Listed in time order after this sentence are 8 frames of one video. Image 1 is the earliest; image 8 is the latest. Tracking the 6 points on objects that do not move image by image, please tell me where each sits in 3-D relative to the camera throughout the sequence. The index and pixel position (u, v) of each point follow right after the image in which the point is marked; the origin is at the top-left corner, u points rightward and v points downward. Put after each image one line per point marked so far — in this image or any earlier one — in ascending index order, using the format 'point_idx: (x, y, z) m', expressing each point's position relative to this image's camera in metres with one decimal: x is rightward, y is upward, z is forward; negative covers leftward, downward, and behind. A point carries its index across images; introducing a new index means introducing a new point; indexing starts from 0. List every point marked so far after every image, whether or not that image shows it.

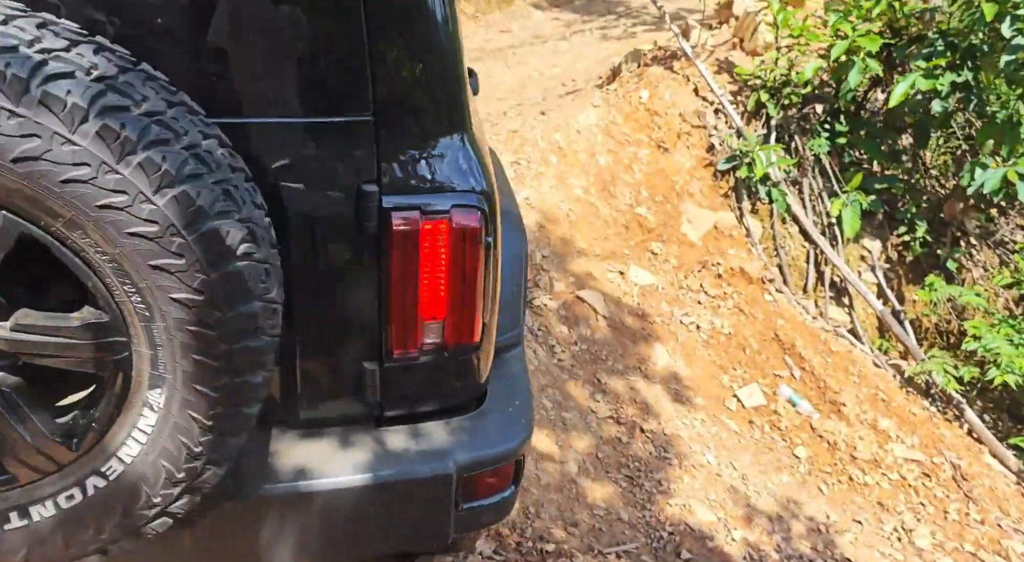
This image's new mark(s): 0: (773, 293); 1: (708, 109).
0: (+1.7, -0.1, +5.6) m
1: (+1.3, +1.2, +6.1) m
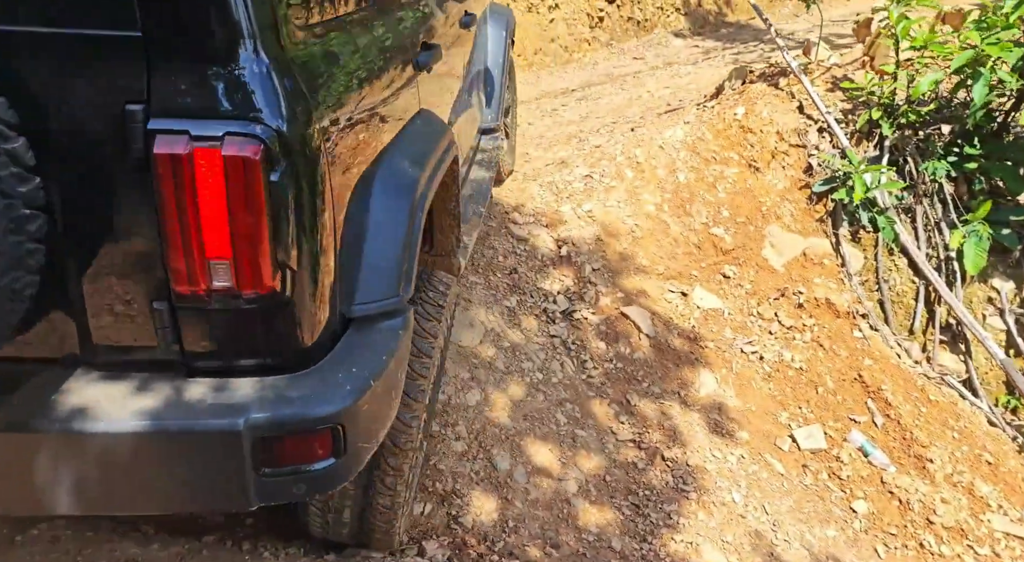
0: (+2.0, -0.3, +5.0) m
1: (+1.9, +1.0, +5.6) m
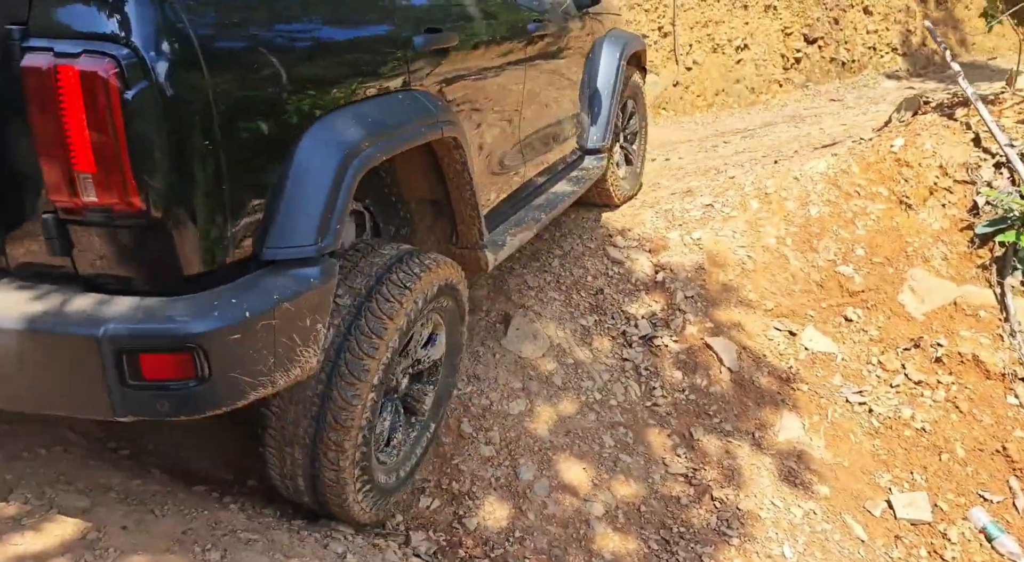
0: (+2.4, -0.5, +4.3) m
1: (+2.6, +0.7, +4.9) m
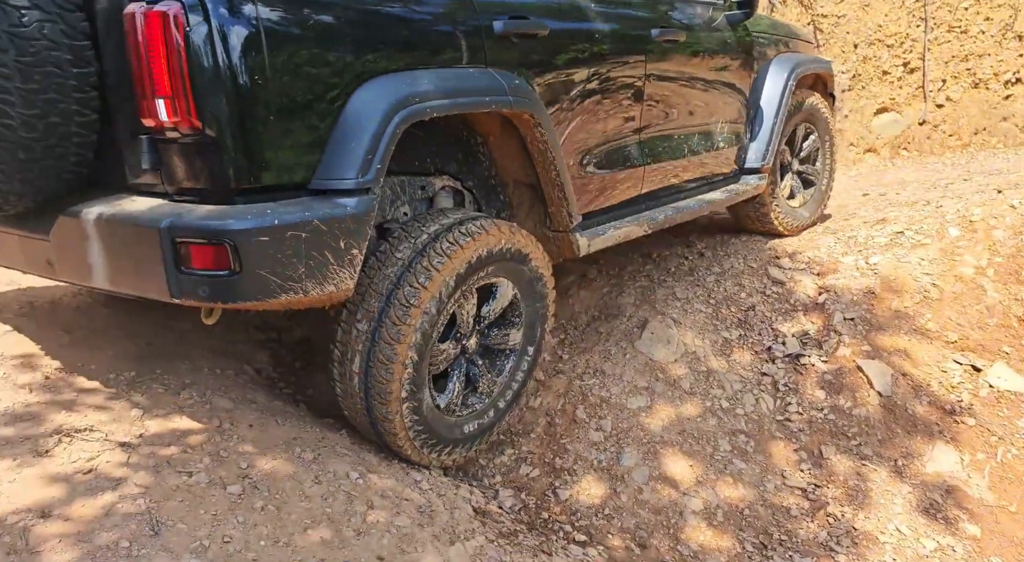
0: (+3.0, -0.7, +3.6) m
1: (+3.4, +0.4, +4.2) m
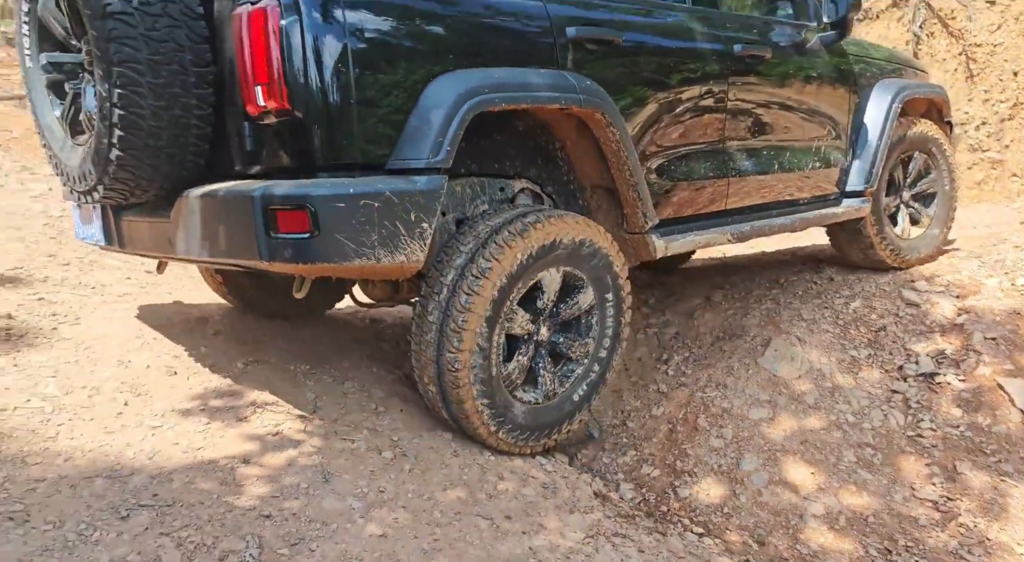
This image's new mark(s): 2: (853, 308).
0: (+3.5, -0.7, +3.3) m
1: (+4.0, +0.4, +3.9) m
2: (+1.7, -0.1, +4.5) m
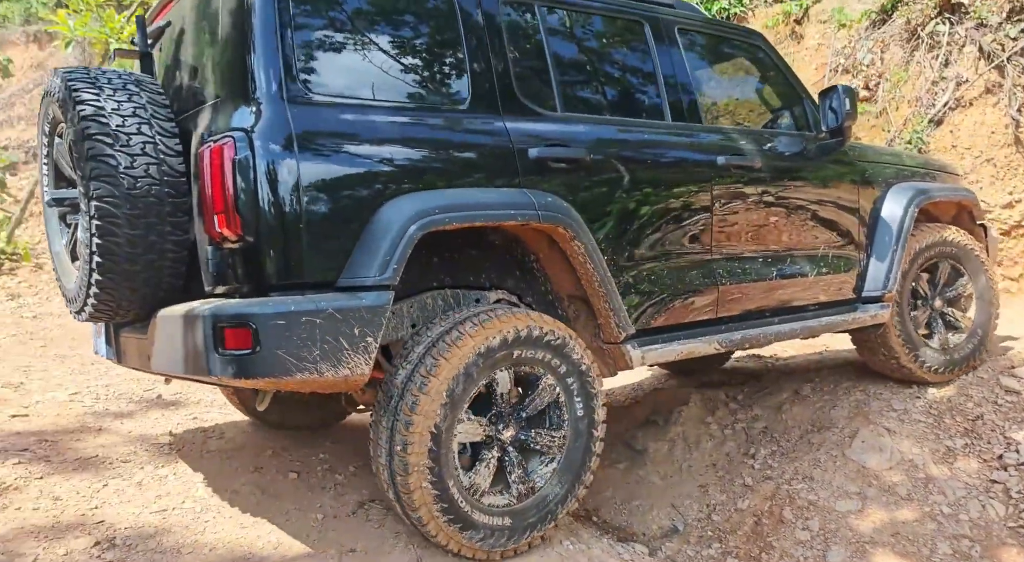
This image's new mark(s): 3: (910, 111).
0: (+3.8, -0.9, +3.0) m
1: (+4.4, +0.1, +3.7) m
2: (+2.2, -0.6, +4.5) m
3: (+3.7, +1.6, +8.2) m
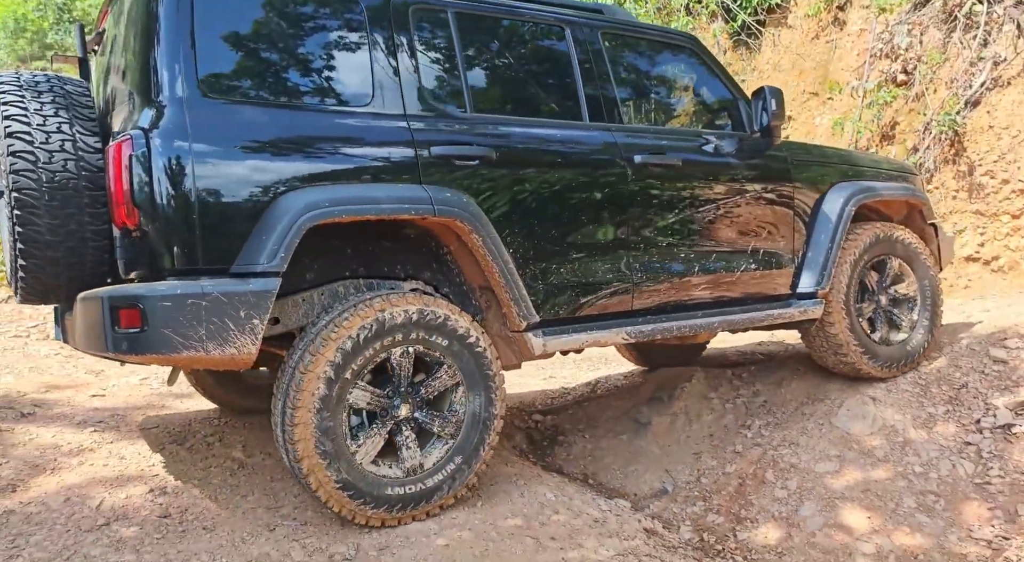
0: (+3.7, -0.8, +3.1) m
1: (+4.4, +0.3, +3.7) m
2: (+2.3, -0.5, +4.7) m
3: (+4.1, +1.8, +8.3) m
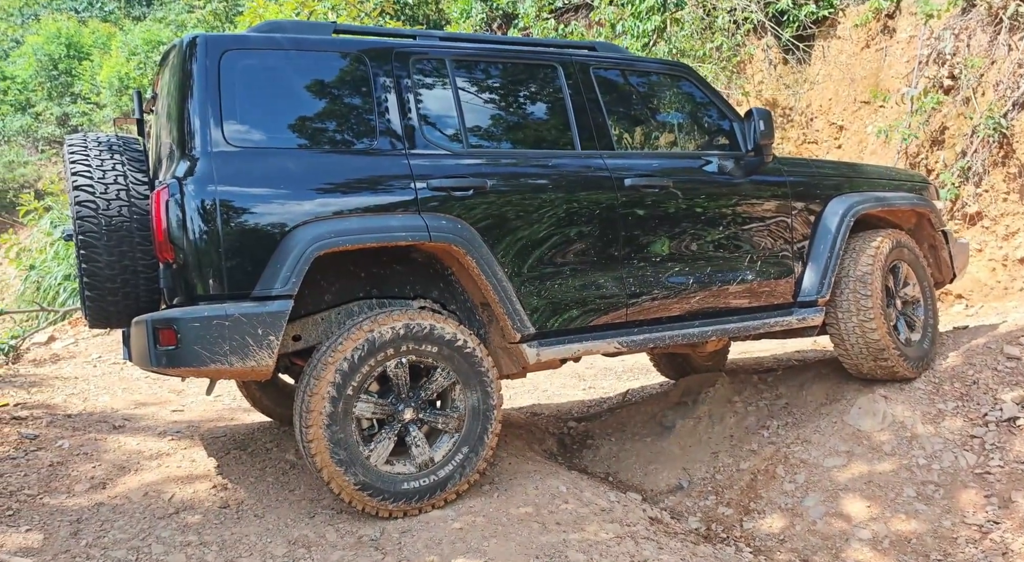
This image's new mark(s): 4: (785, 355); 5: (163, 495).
0: (+3.7, -0.7, +3.2) m
1: (+4.4, +0.4, +3.7) m
2: (+2.5, -0.5, +4.9) m
3: (+4.6, +1.8, +8.4) m
4: (+2.0, -0.5, +6.4) m
5: (-1.4, -0.9, +3.6) m
